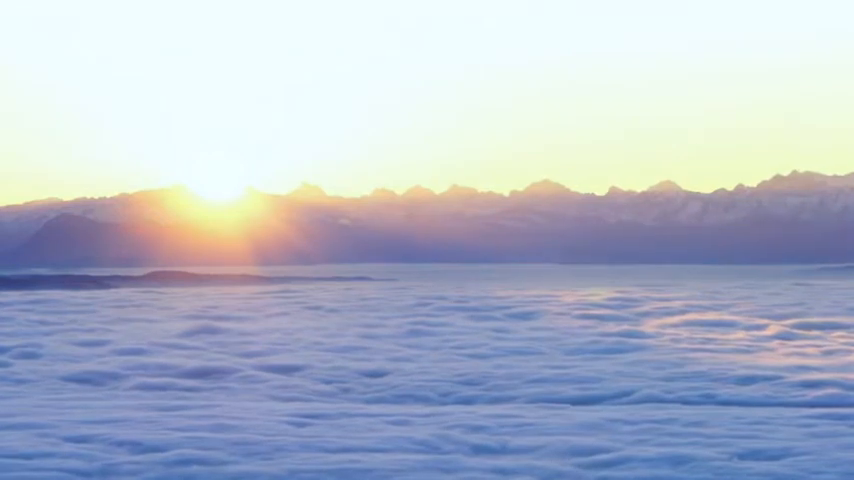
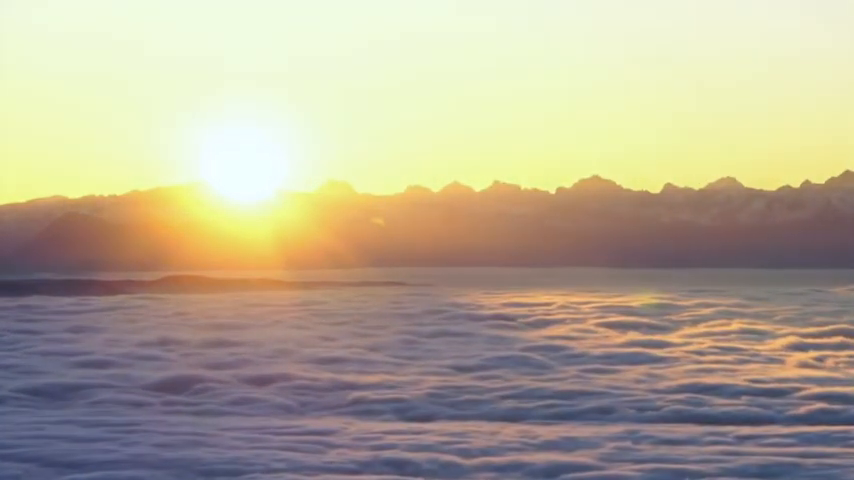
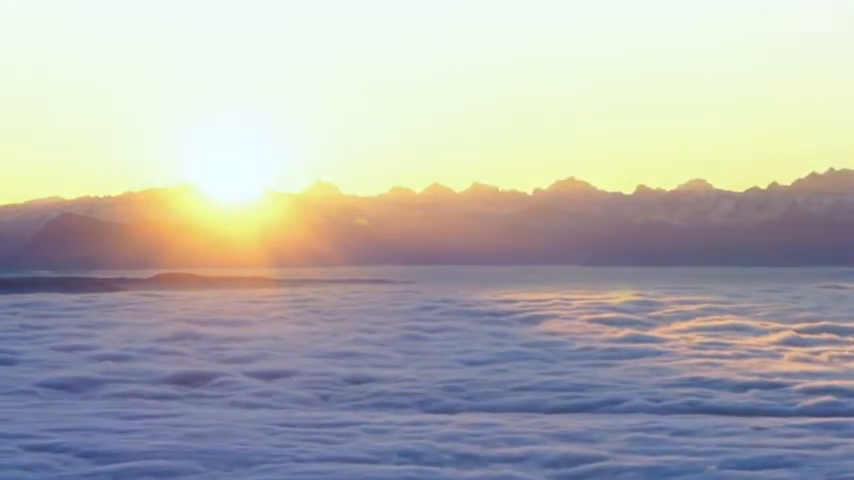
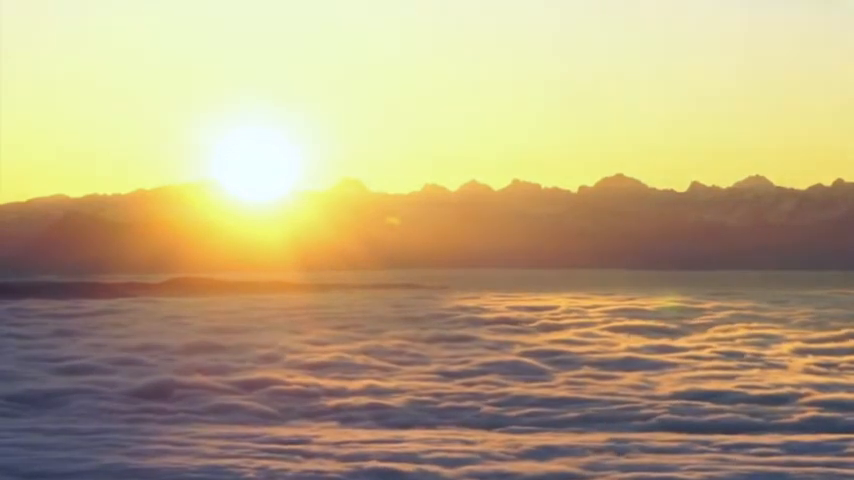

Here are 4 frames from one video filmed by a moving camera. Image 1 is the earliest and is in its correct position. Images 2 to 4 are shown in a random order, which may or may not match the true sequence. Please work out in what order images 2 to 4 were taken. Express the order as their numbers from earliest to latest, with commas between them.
3, 2, 4
